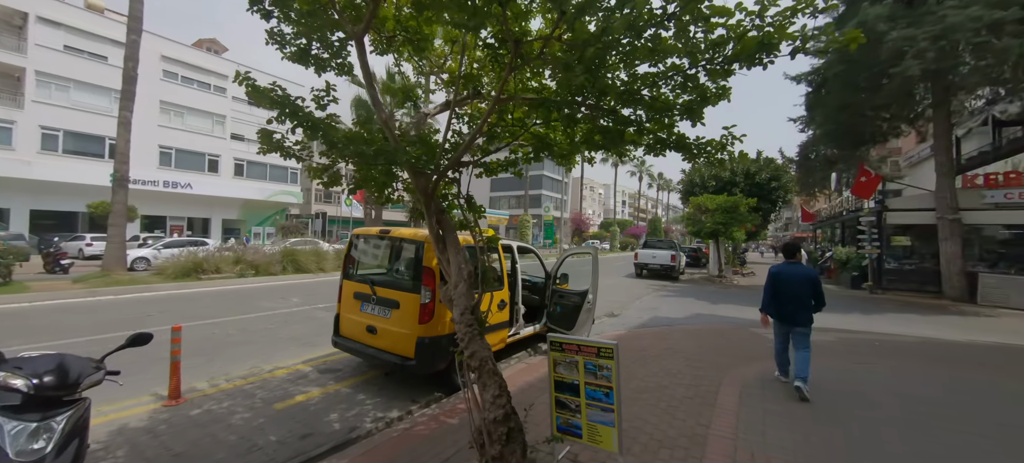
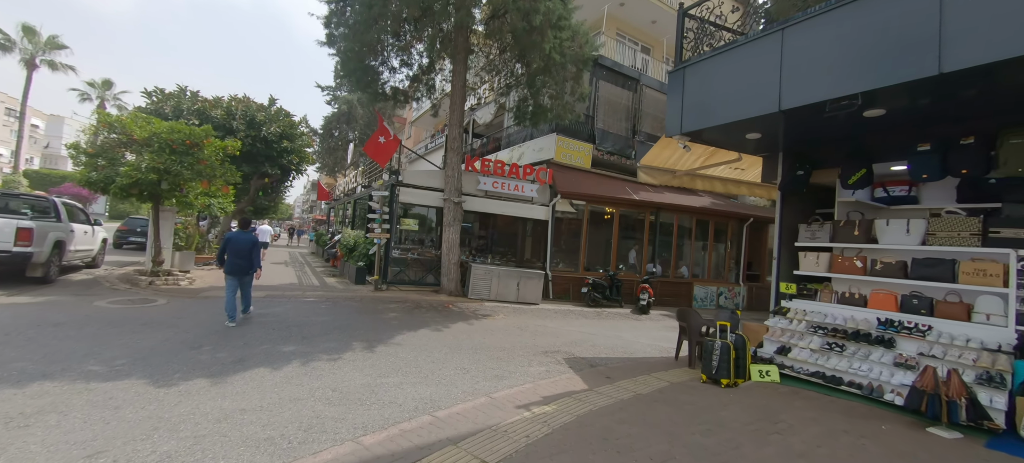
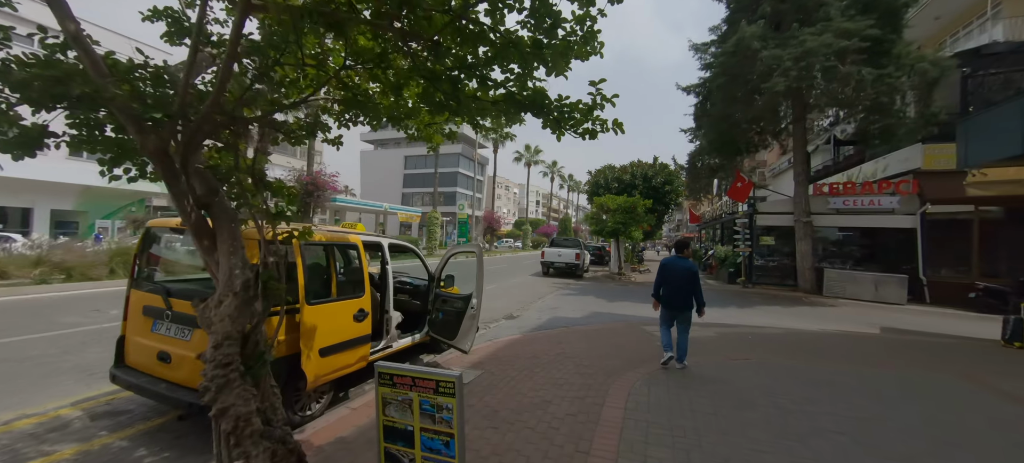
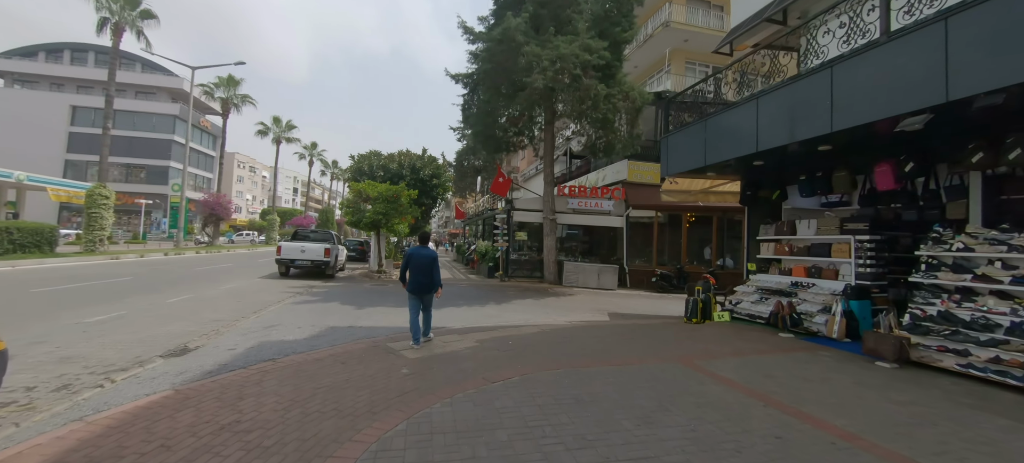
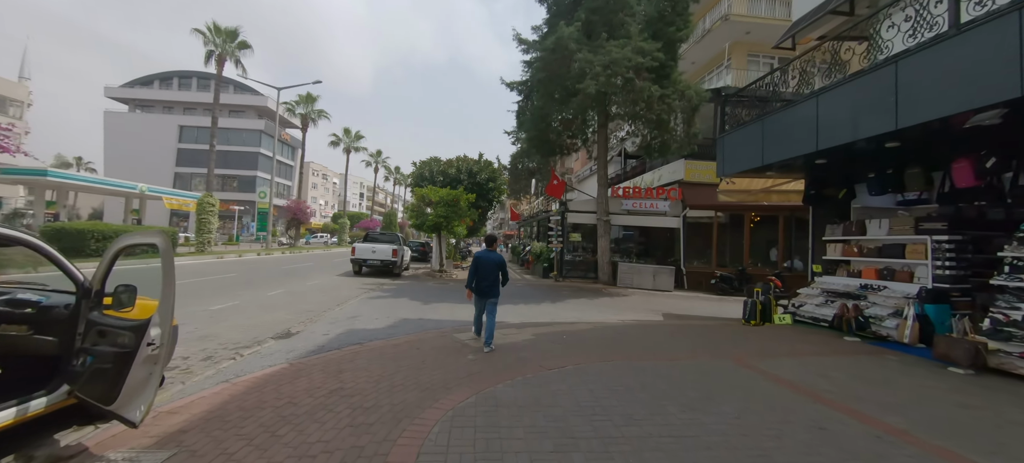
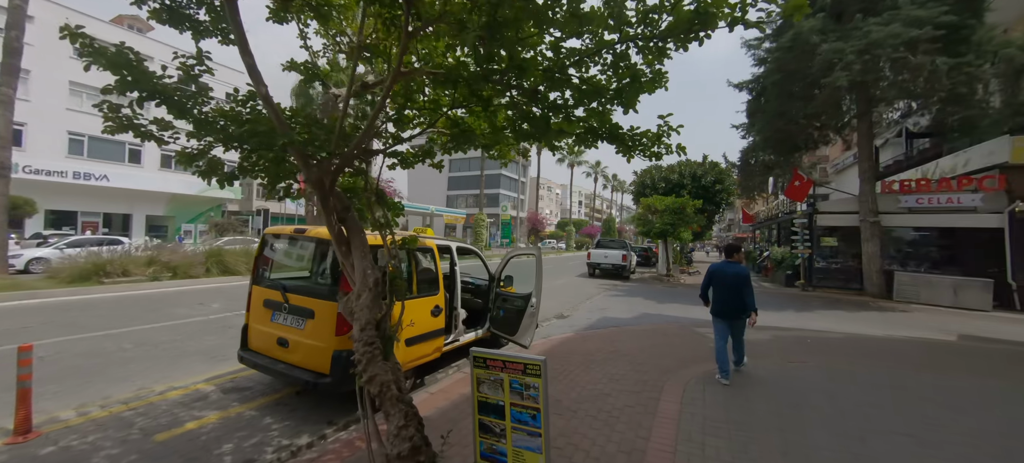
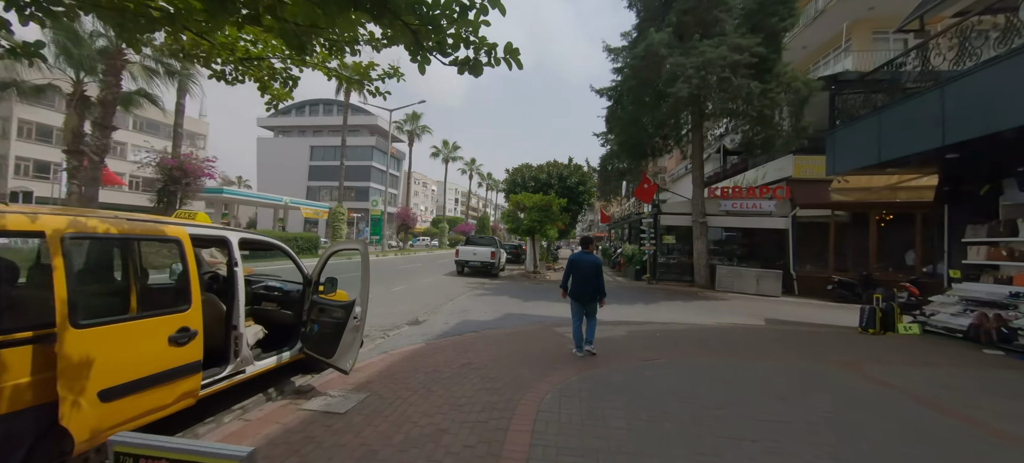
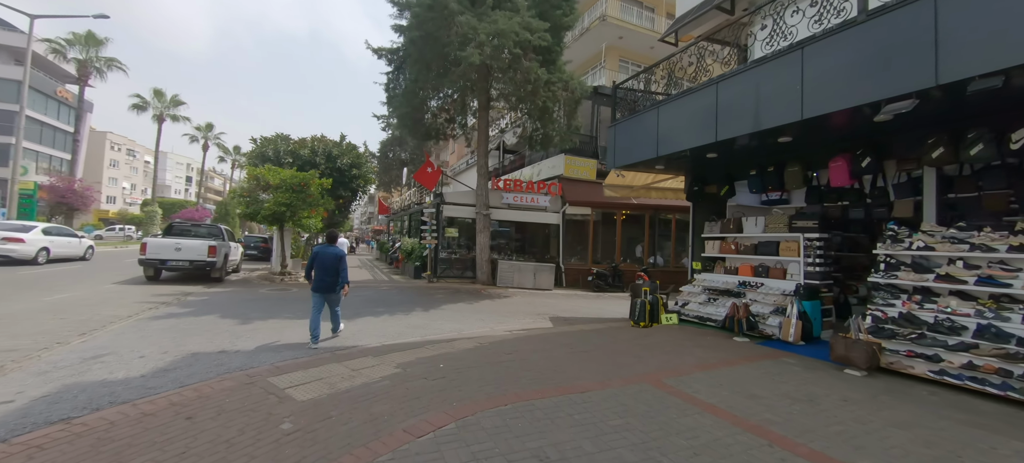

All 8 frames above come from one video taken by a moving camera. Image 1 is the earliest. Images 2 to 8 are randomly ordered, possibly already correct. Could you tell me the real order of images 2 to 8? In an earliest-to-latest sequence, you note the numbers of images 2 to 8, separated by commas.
6, 3, 7, 5, 4, 8, 2
